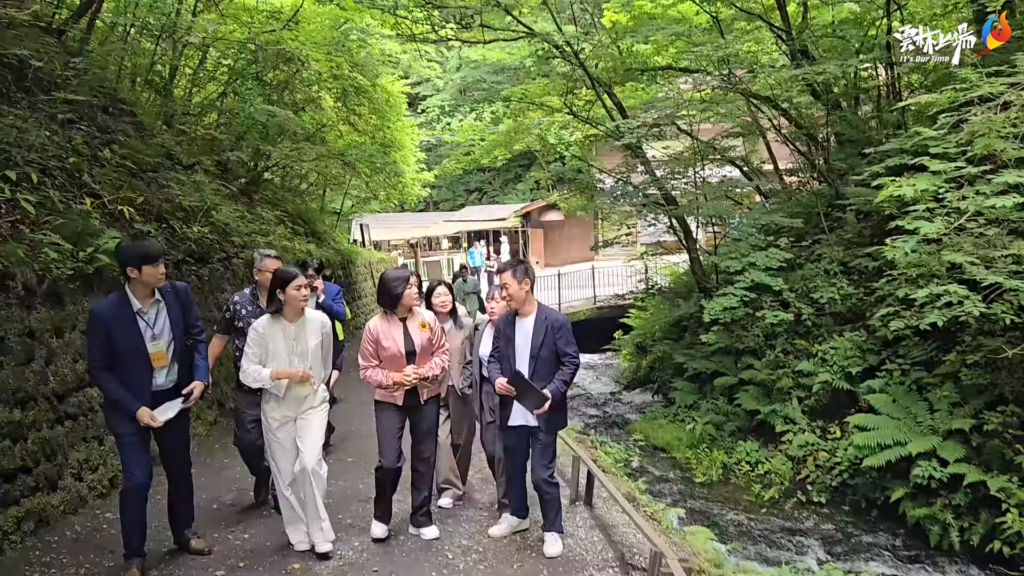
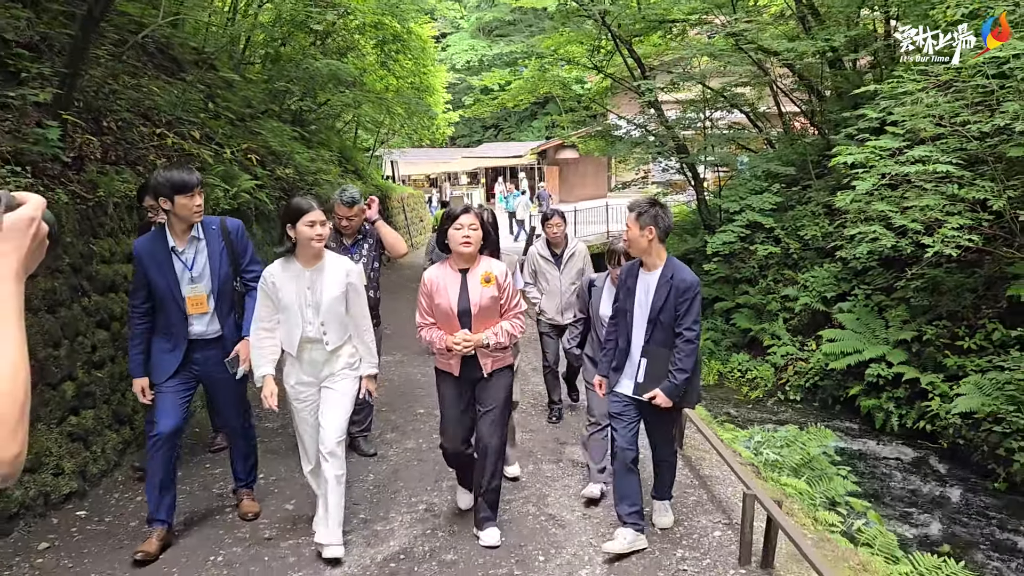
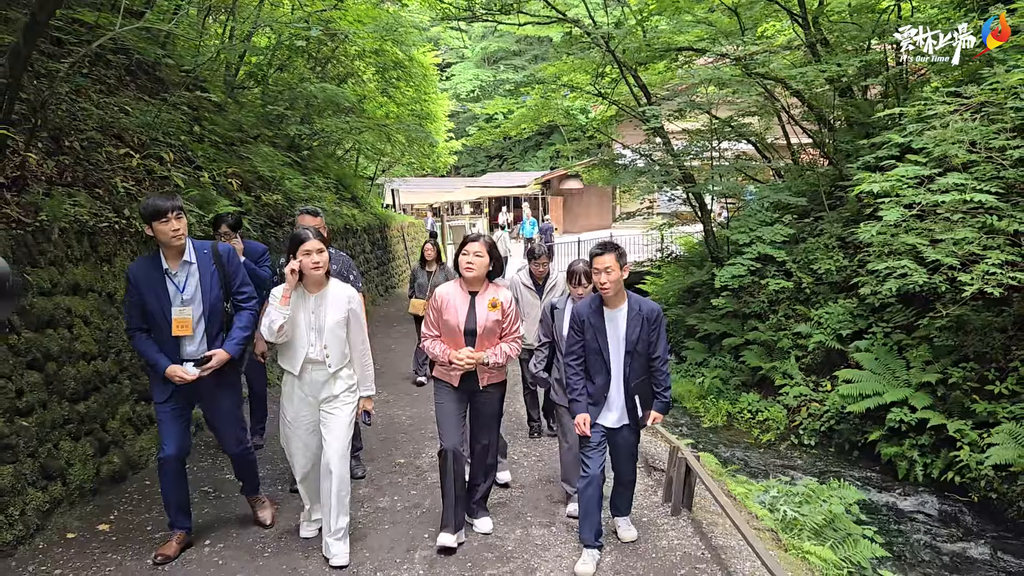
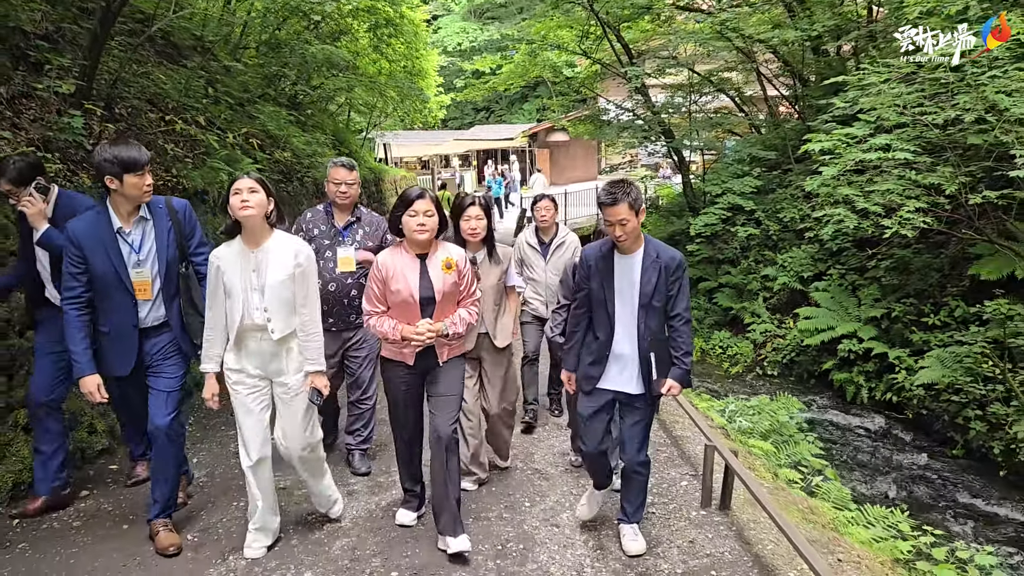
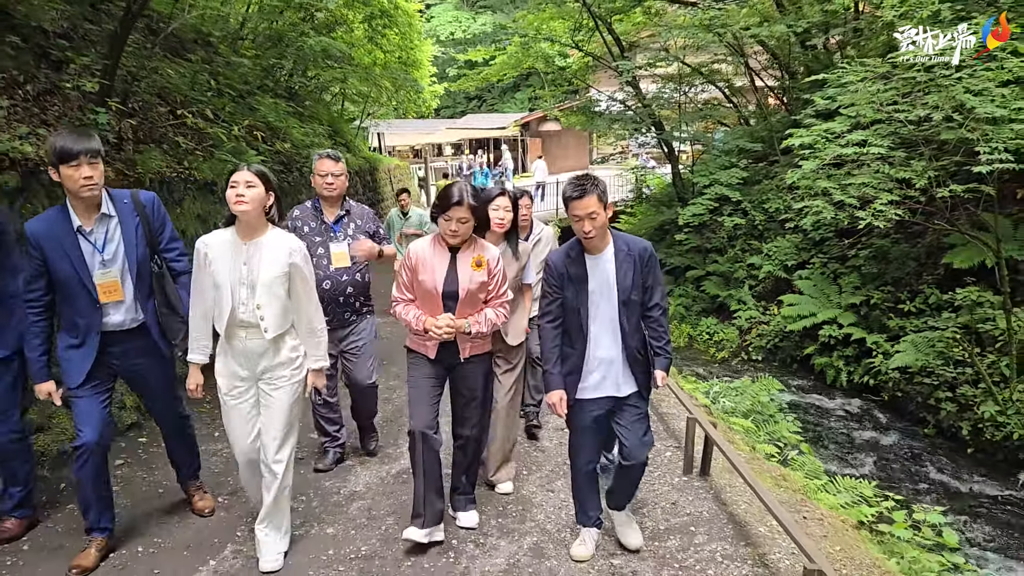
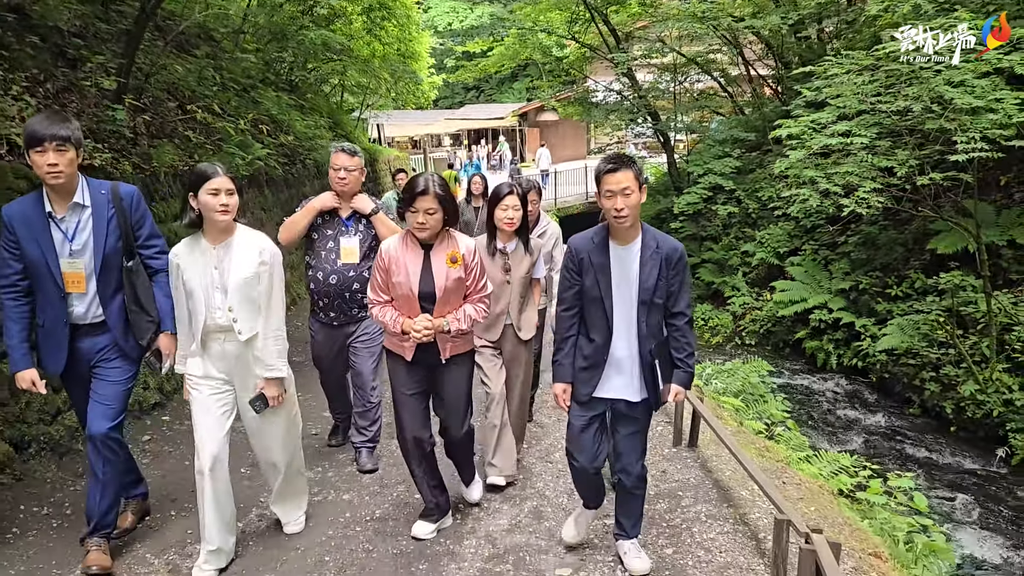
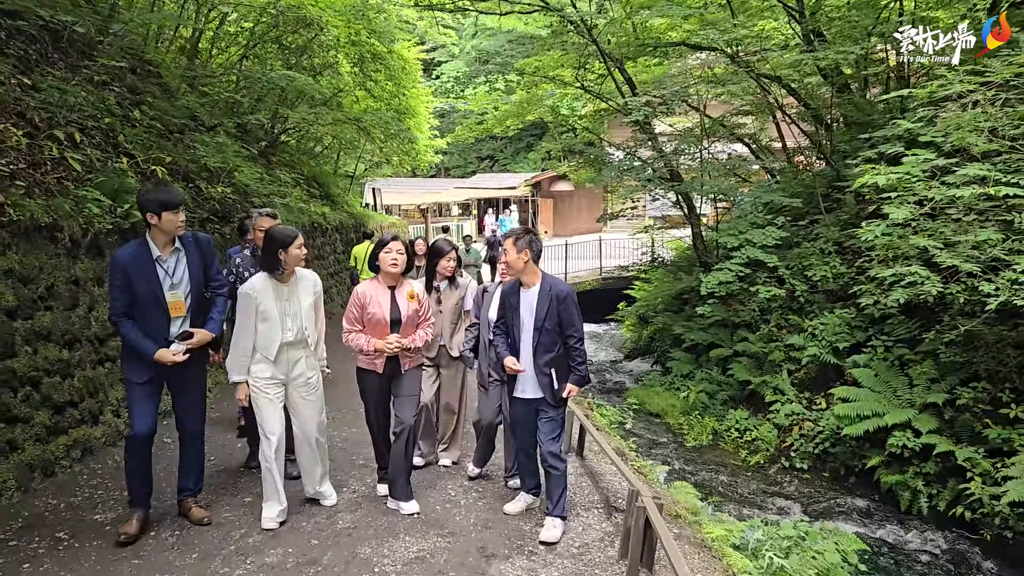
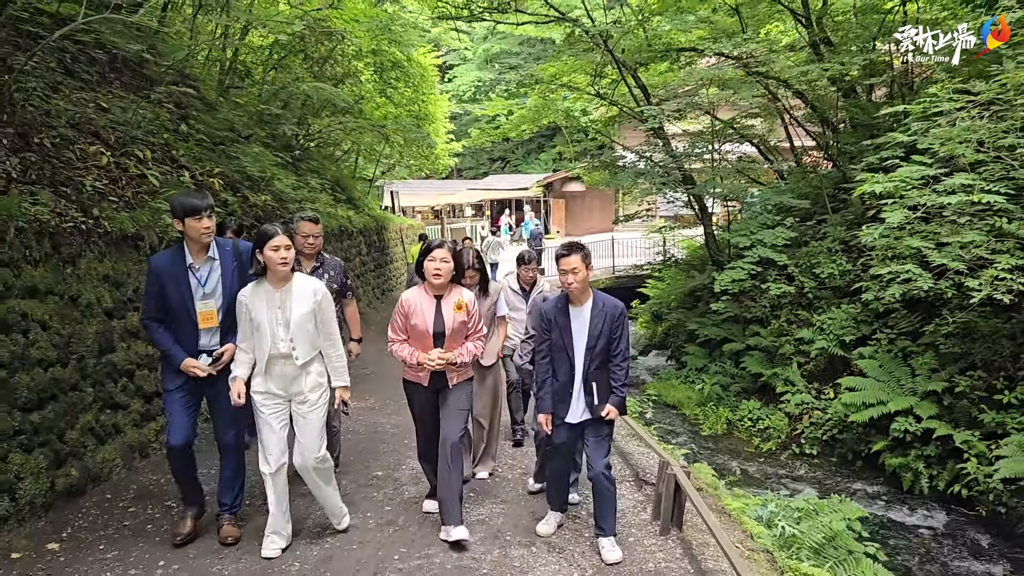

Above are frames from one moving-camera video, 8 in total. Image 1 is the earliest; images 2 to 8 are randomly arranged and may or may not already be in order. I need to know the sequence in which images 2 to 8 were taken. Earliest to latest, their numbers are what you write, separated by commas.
7, 8, 3, 2, 4, 5, 6
